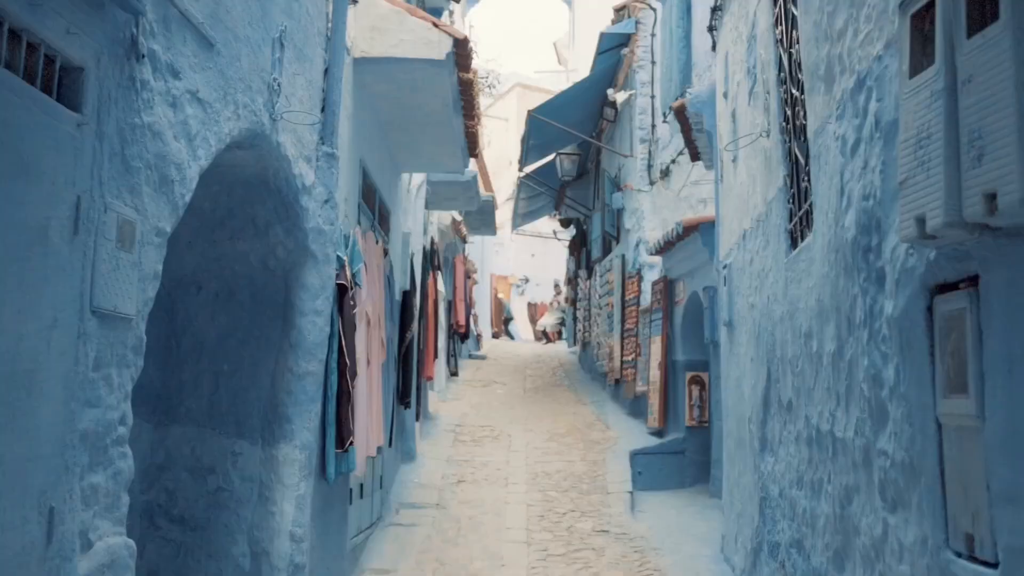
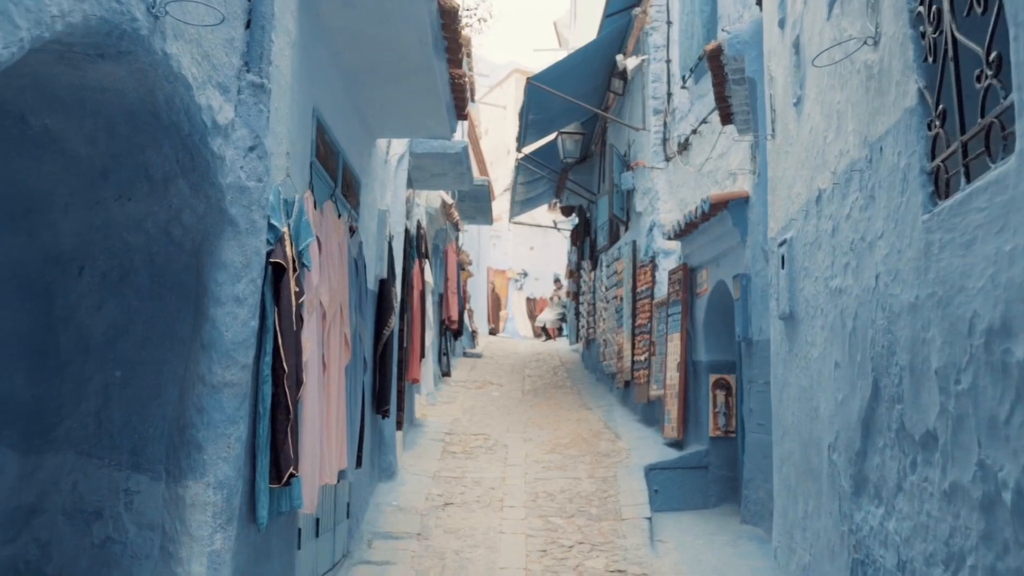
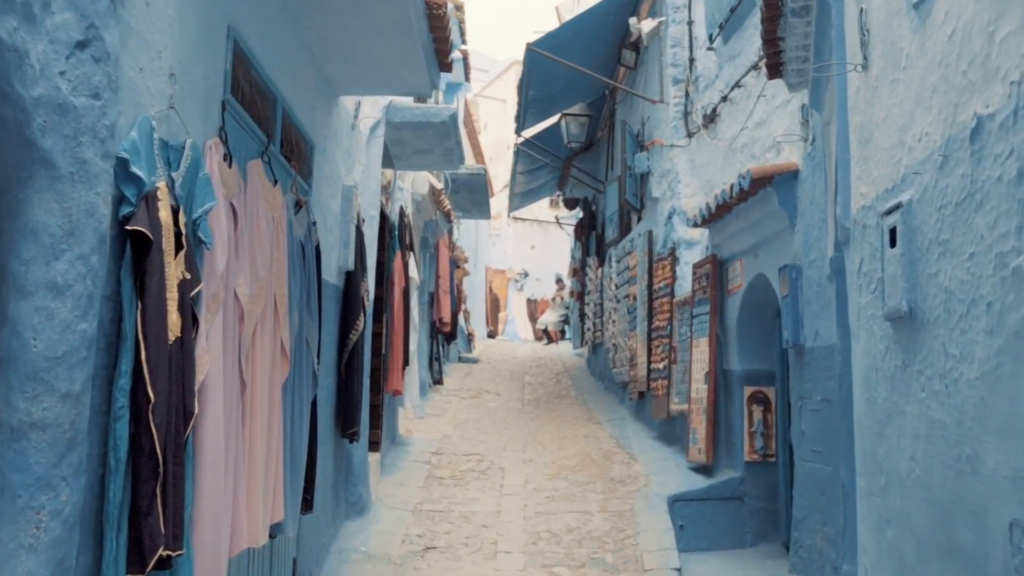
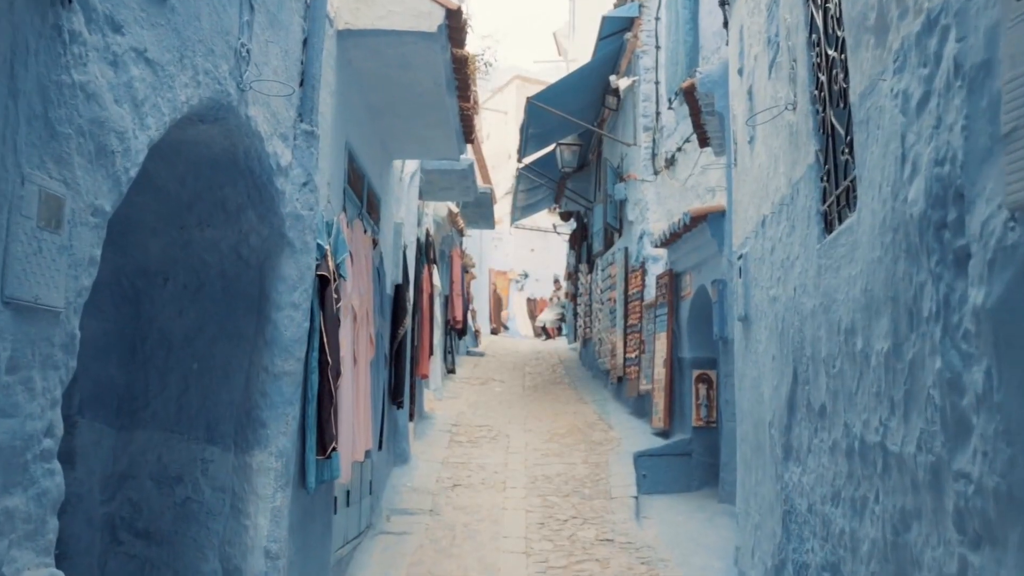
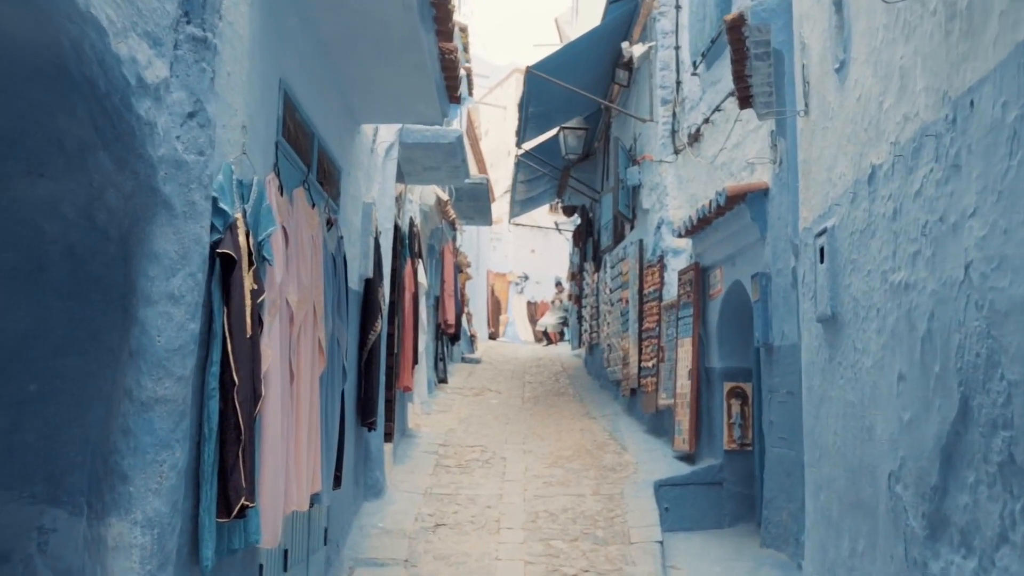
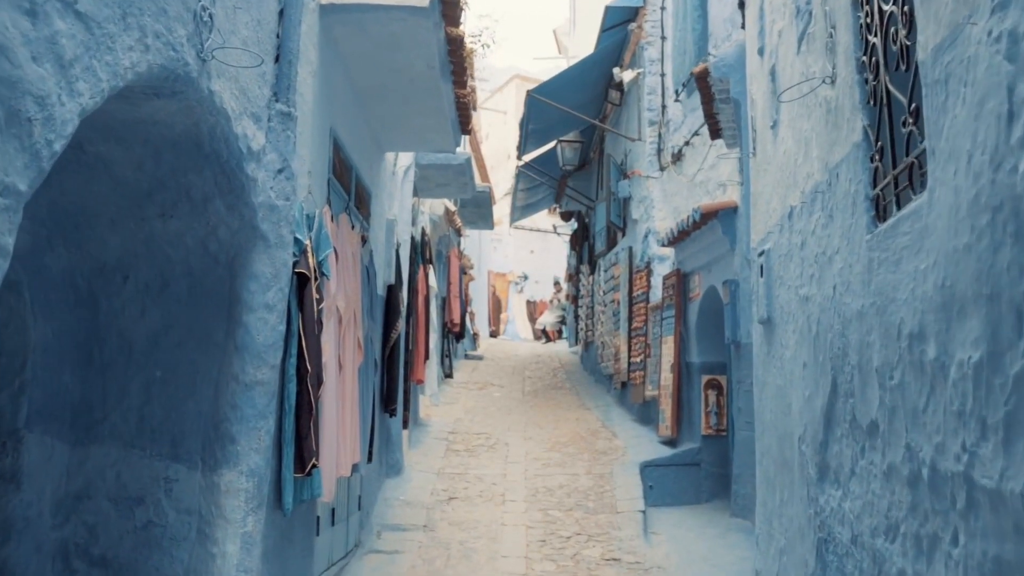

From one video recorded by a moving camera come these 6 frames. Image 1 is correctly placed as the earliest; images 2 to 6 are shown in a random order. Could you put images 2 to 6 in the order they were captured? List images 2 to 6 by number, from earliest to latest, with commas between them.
4, 6, 2, 5, 3
